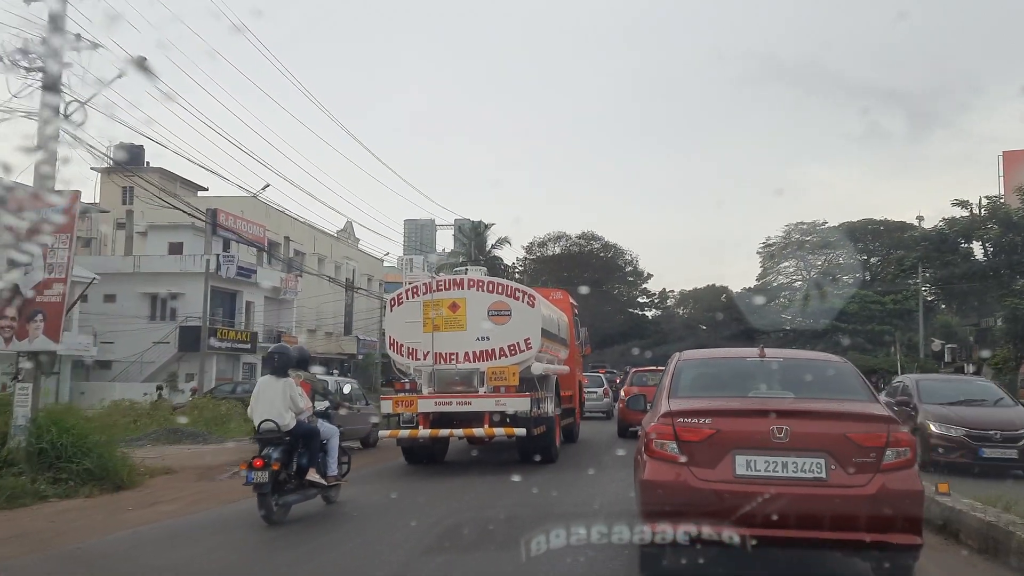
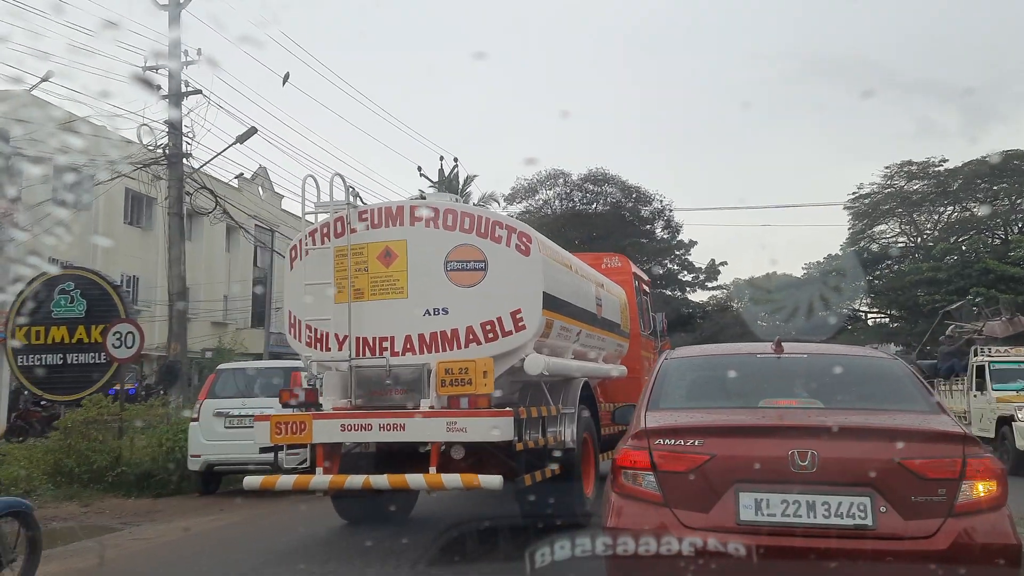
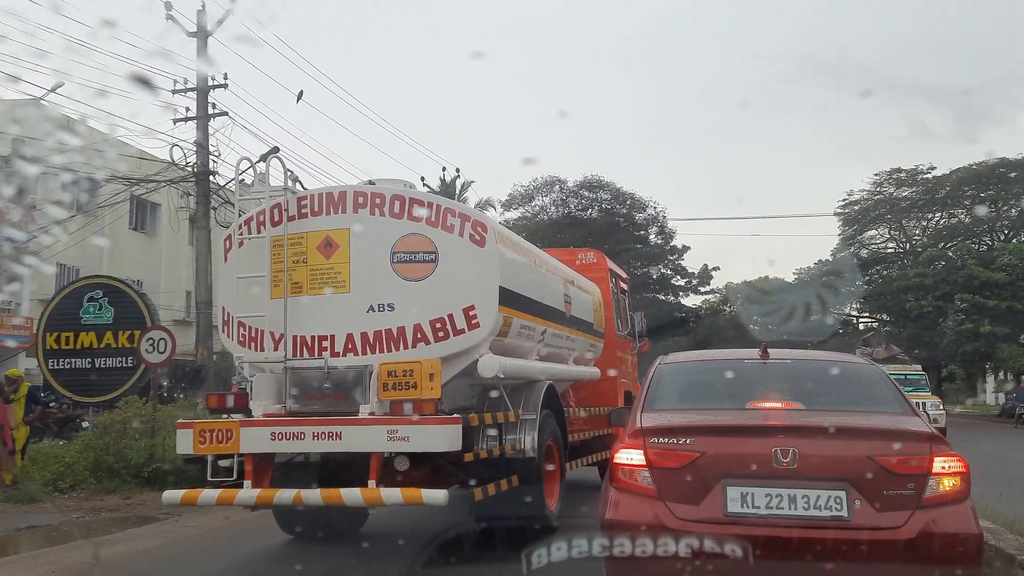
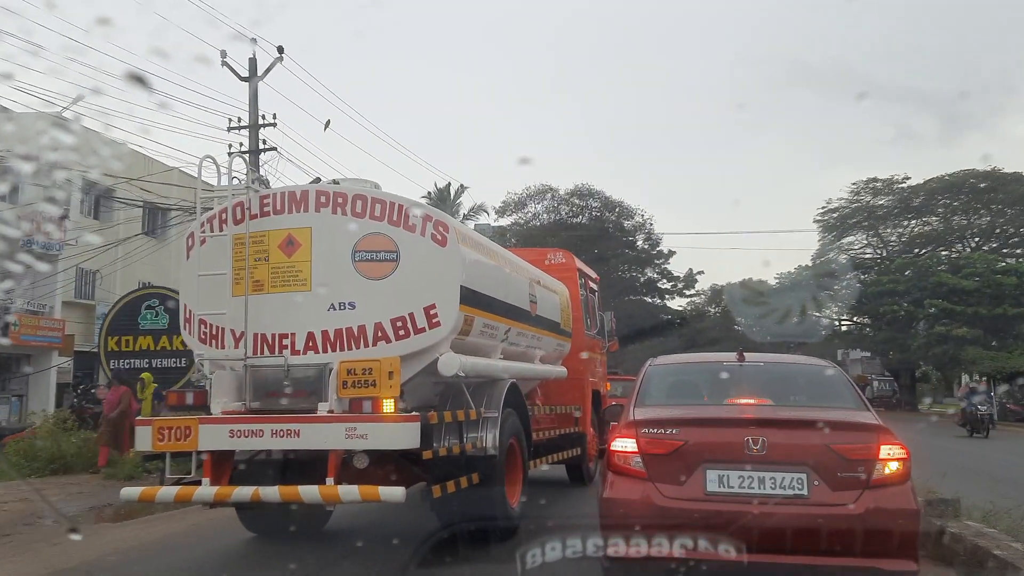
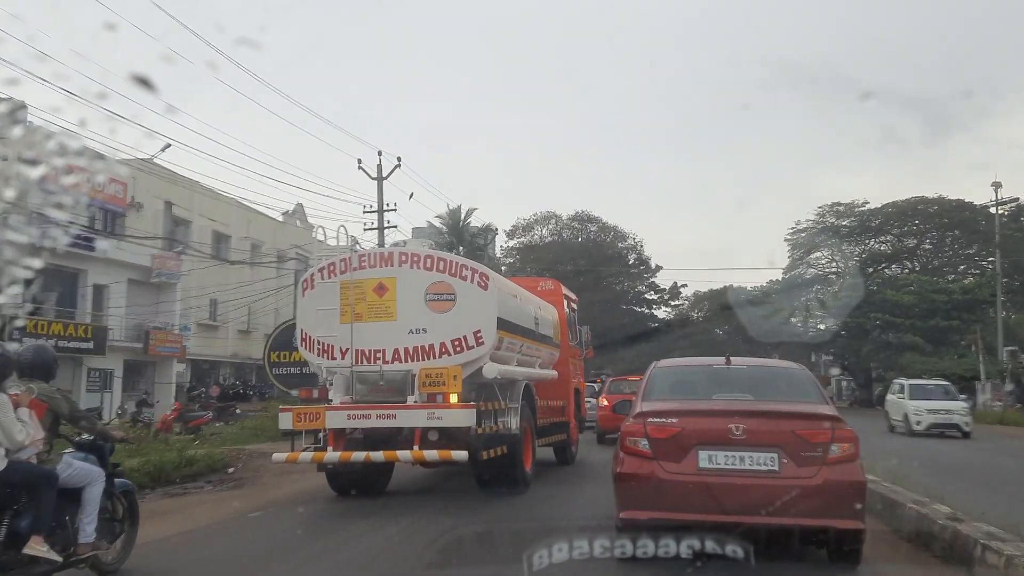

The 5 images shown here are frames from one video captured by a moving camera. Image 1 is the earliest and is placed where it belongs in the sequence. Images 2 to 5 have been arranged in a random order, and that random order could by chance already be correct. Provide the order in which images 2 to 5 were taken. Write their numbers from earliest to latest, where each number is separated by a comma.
5, 4, 3, 2
